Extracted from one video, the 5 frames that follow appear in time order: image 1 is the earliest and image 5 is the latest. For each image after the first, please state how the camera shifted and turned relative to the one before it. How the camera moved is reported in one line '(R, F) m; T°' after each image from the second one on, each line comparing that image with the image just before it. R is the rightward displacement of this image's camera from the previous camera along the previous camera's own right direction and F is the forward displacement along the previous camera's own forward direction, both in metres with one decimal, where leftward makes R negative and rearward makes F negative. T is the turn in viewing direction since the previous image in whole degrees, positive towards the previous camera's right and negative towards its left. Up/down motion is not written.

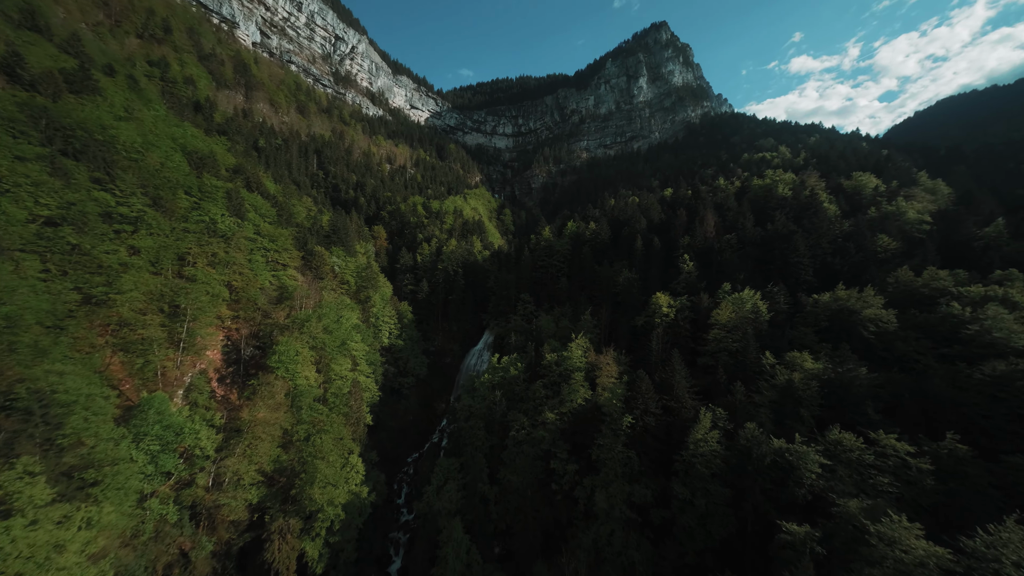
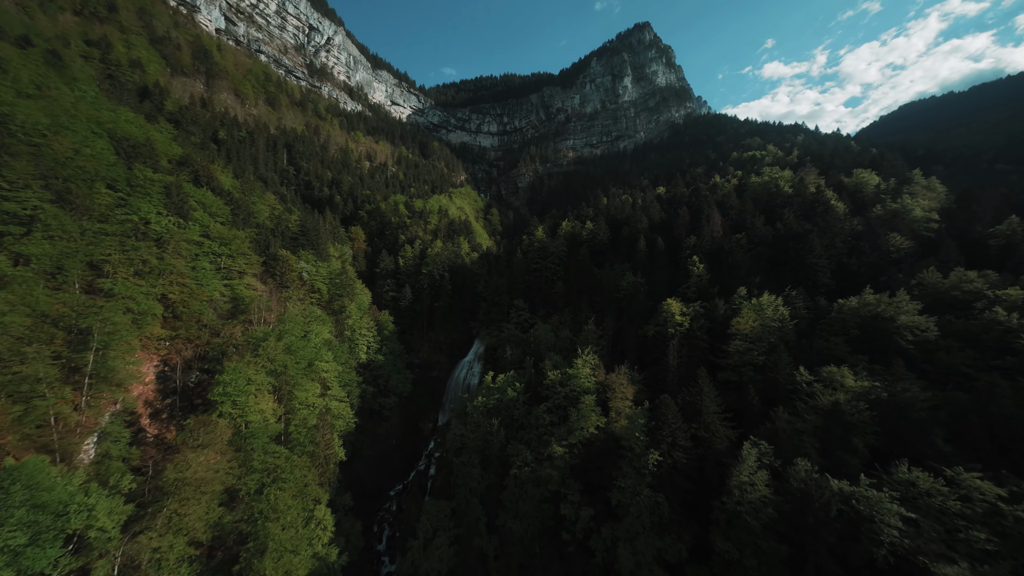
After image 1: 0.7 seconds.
(-1.2, +5.1) m; +3°
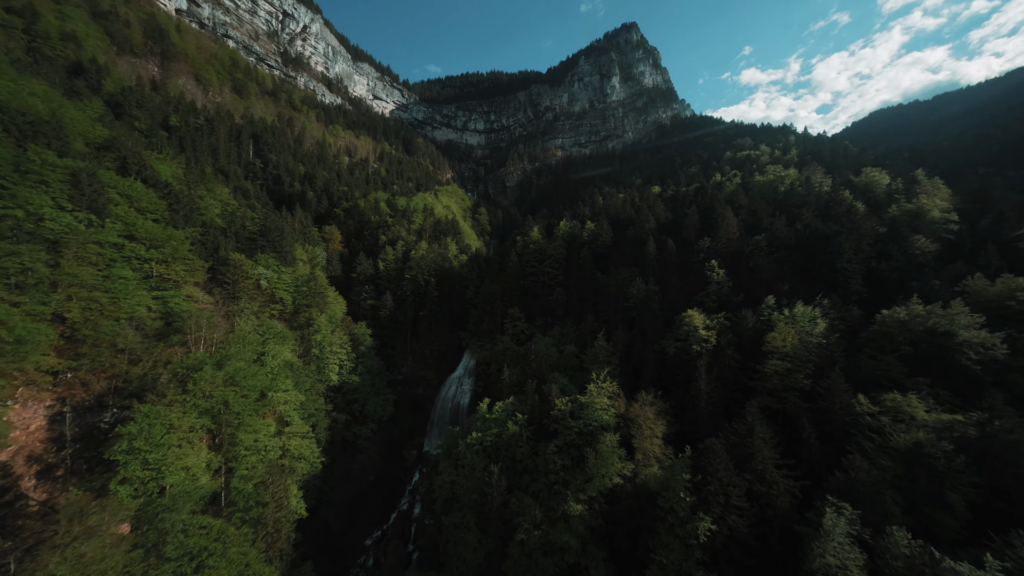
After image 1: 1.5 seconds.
(-1.3, +5.8) m; +3°
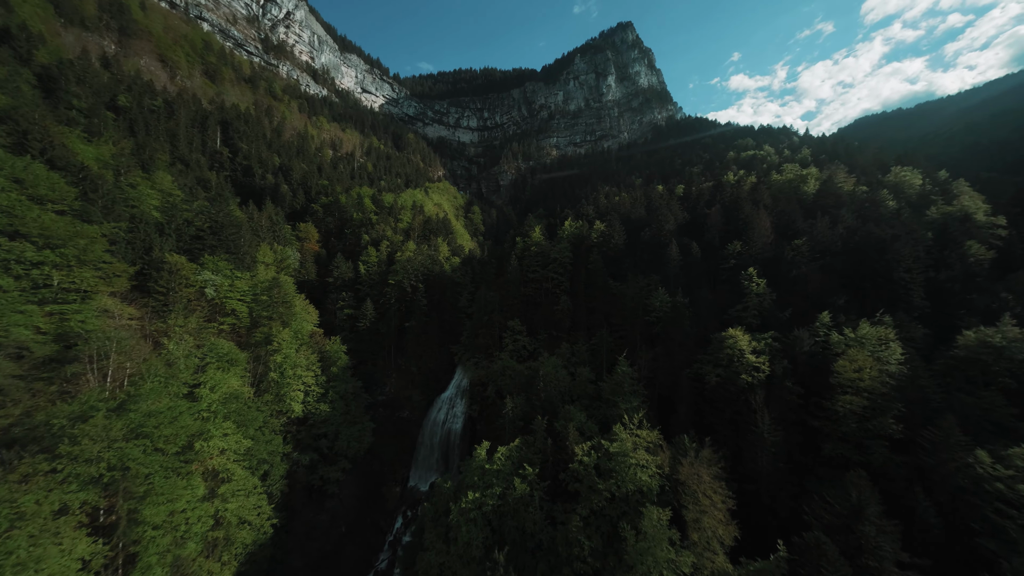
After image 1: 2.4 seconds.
(-1.2, +6.4) m; +2°
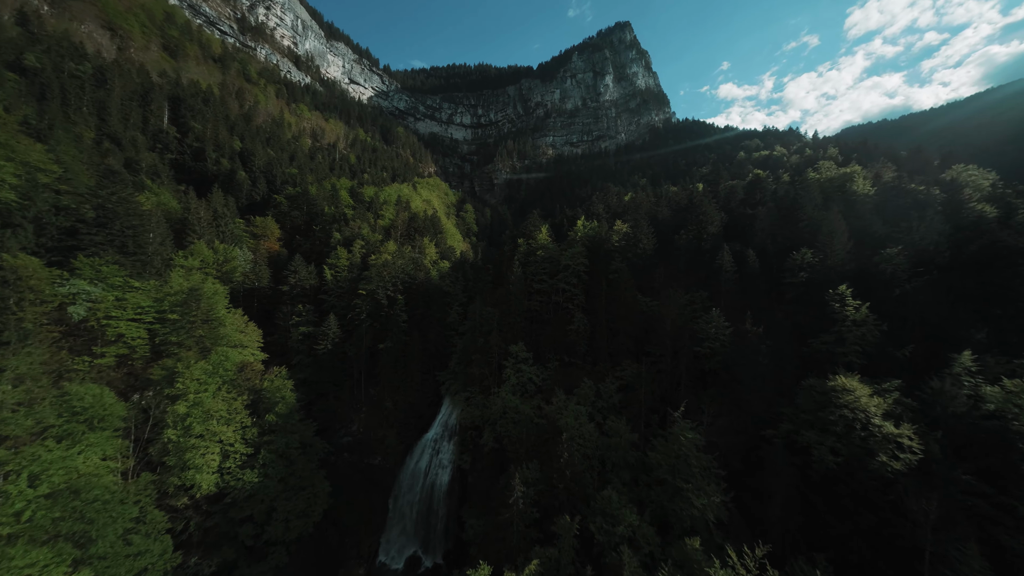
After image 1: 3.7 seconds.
(-1.4, +9.3) m; +2°
